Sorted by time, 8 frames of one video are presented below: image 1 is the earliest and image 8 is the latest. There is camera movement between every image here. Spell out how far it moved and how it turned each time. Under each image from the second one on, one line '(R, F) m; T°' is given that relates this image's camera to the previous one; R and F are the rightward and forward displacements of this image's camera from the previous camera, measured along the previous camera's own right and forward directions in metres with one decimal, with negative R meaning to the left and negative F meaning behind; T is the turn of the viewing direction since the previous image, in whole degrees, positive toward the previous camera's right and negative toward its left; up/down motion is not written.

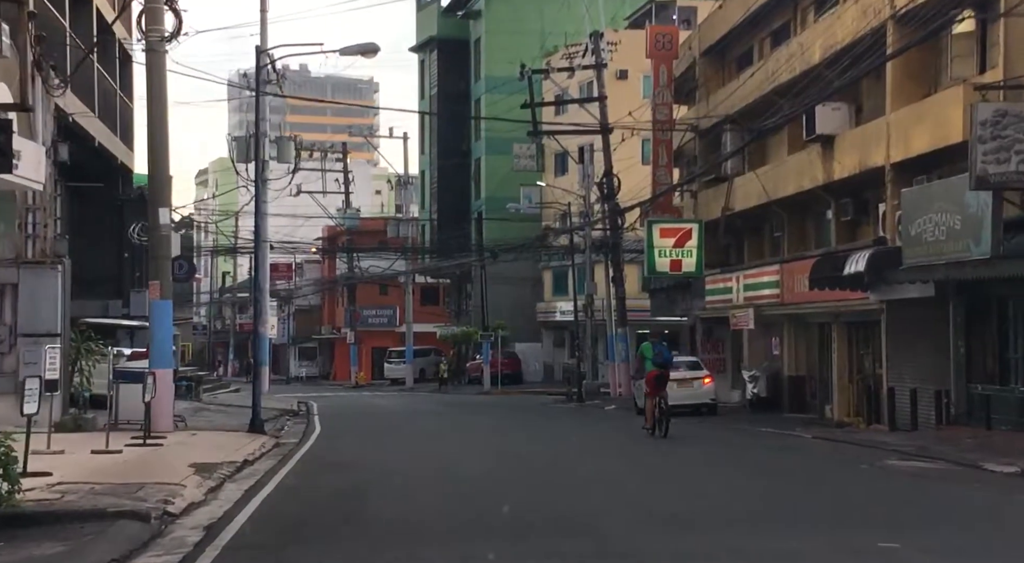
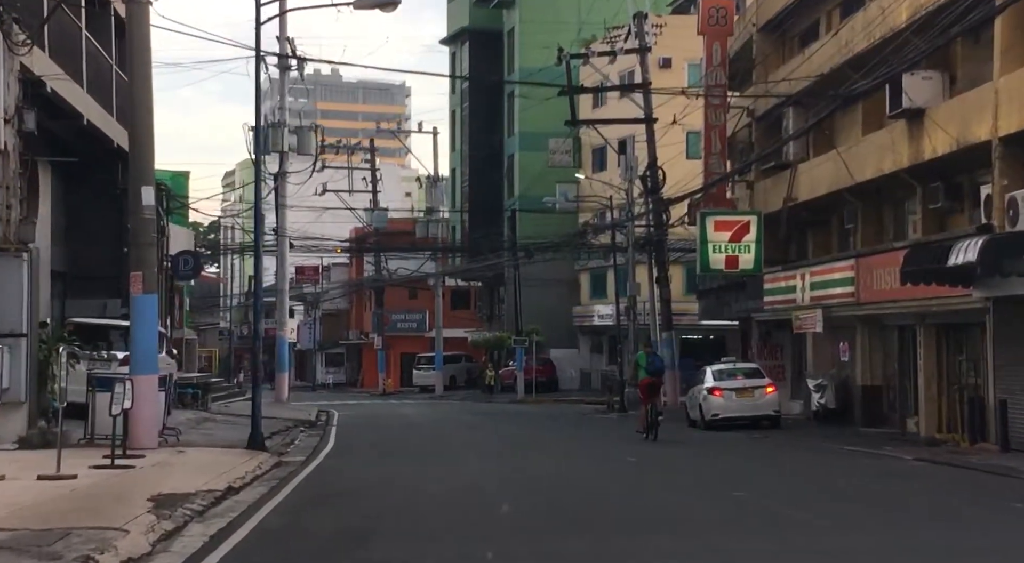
(-0.2, +3.4) m; -1°
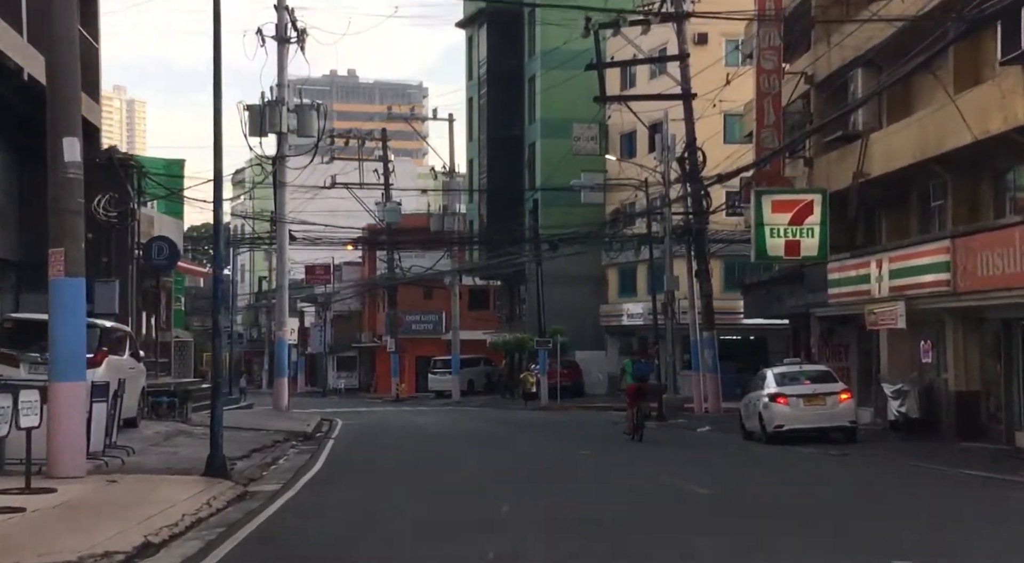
(-0.1, +4.5) m; -1°
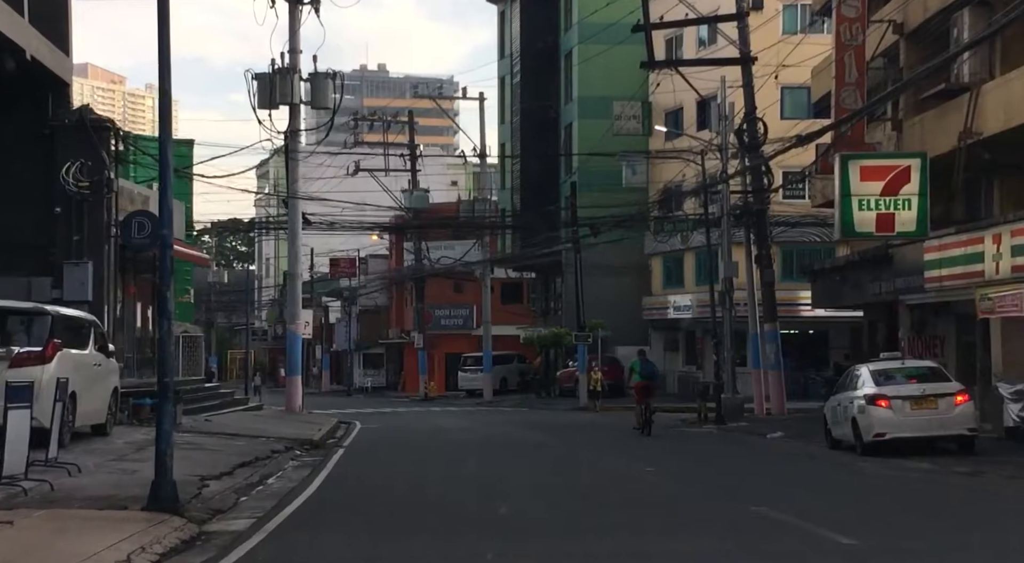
(-0.2, +4.2) m; -1°
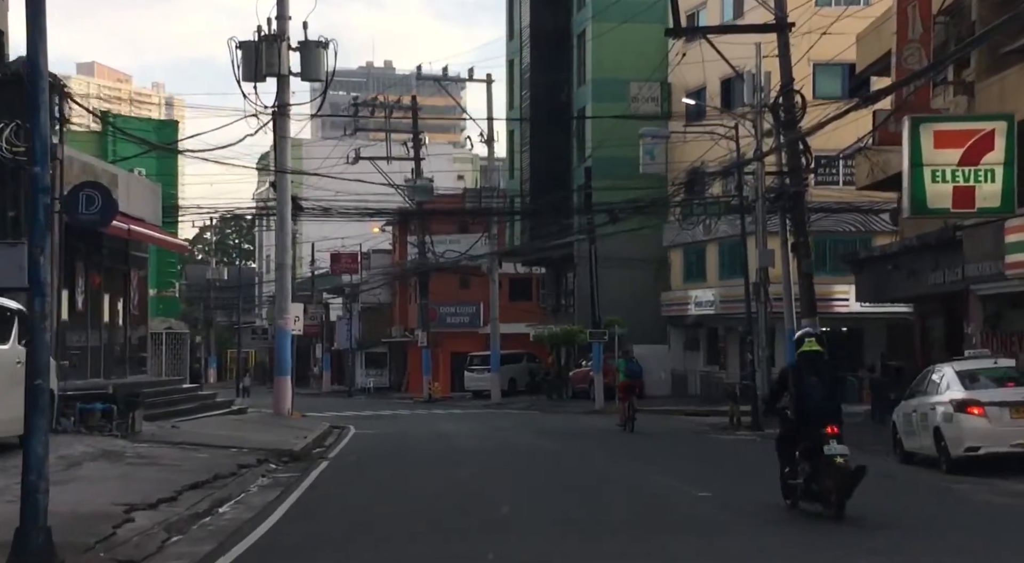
(-0.1, +3.5) m; 0°
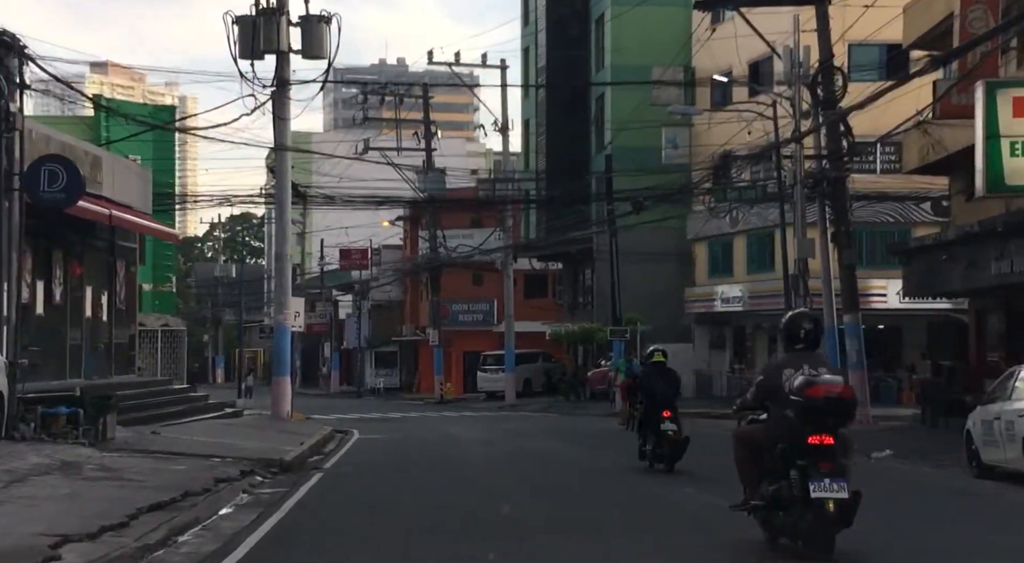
(-0.1, +2.5) m; -1°
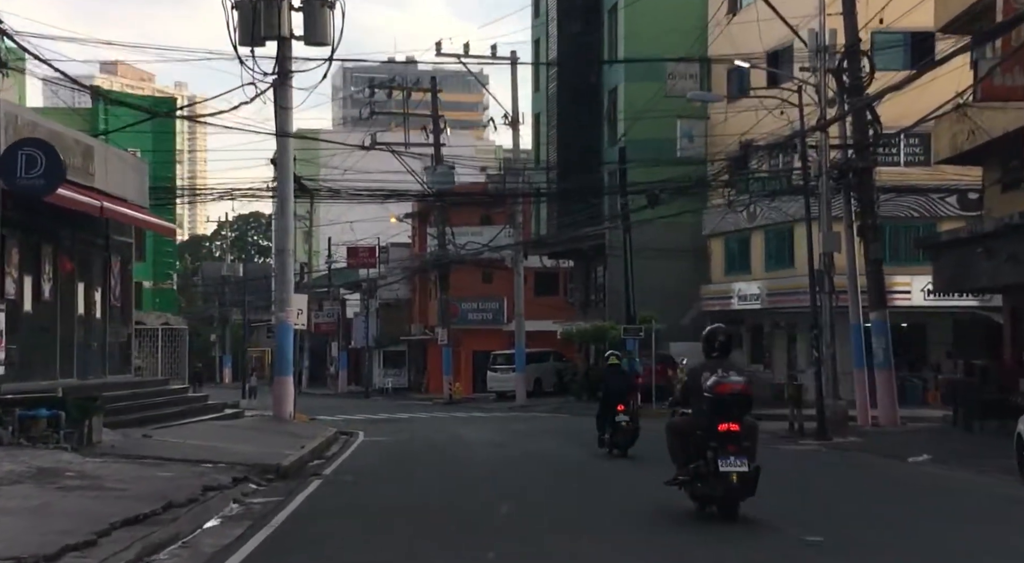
(0.0, +1.3) m; 0°
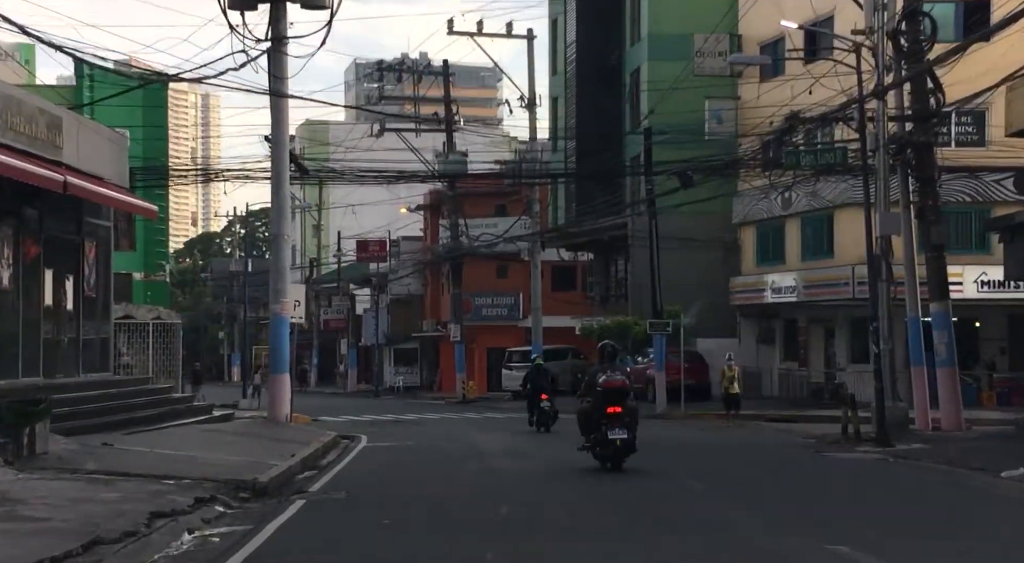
(-0.1, +2.9) m; -1°
